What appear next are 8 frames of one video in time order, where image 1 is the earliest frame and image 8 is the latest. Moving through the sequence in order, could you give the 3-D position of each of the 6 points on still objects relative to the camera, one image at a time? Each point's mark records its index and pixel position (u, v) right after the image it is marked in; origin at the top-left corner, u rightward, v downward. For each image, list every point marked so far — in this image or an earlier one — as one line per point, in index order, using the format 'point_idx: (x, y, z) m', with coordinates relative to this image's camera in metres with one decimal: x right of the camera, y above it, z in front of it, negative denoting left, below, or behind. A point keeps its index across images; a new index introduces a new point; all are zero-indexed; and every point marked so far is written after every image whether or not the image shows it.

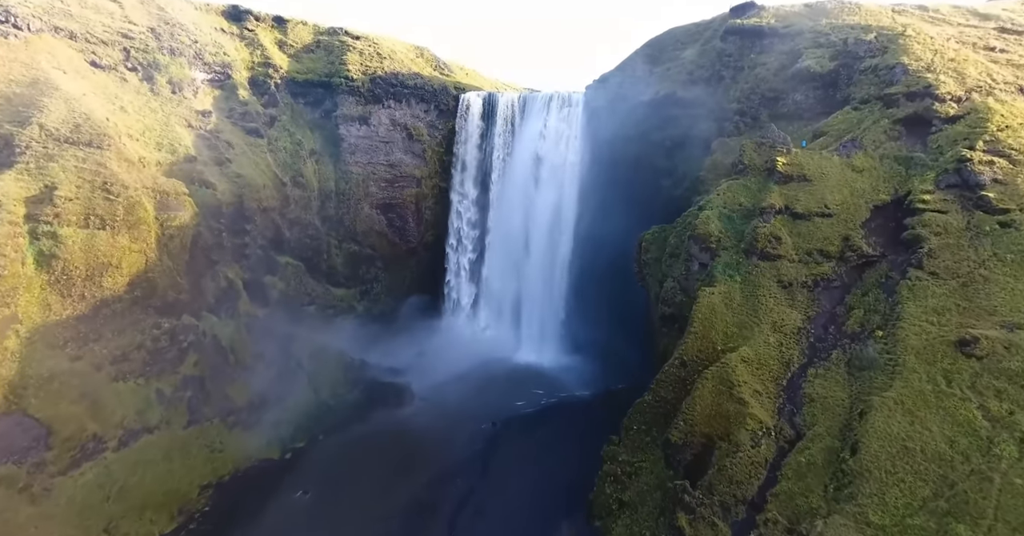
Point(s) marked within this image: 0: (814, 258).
0: (+11.1, +0.4, +19.6) m
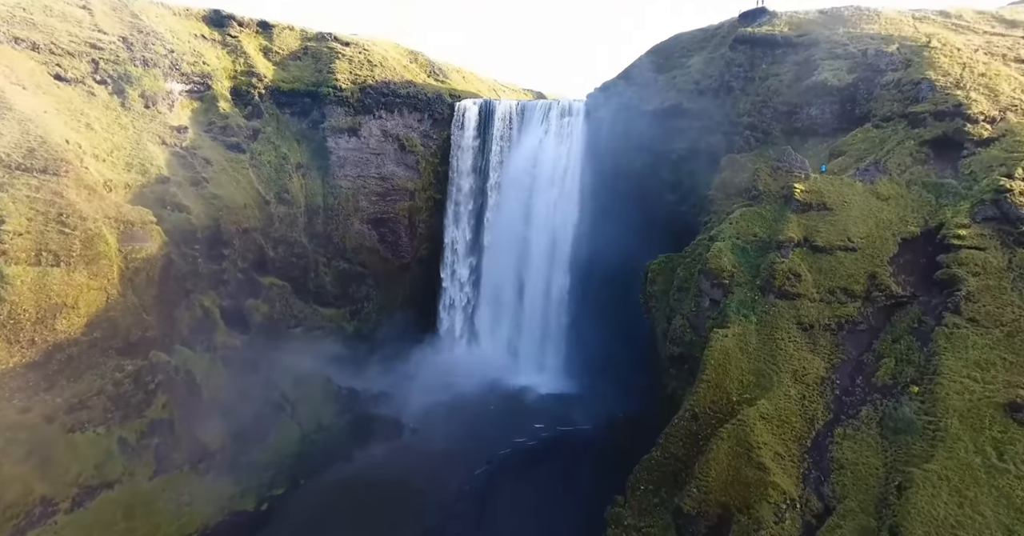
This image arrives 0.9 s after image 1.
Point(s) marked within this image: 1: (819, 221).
0: (+10.9, -1.0, +17.9) m
1: (+11.3, +1.7, +19.6) m
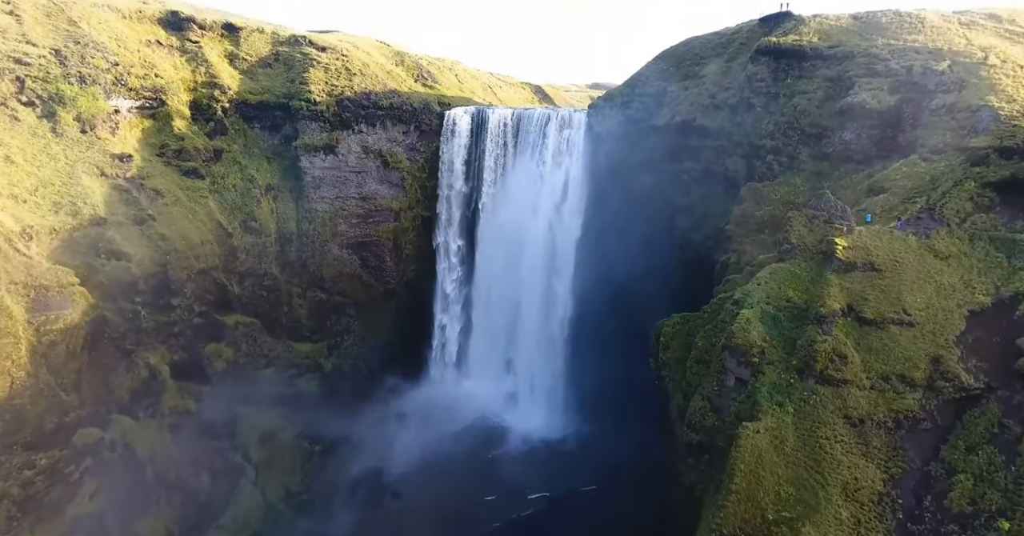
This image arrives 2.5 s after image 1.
0: (+10.6, -3.3, +14.8) m
1: (+11.0, -0.5, +16.4) m
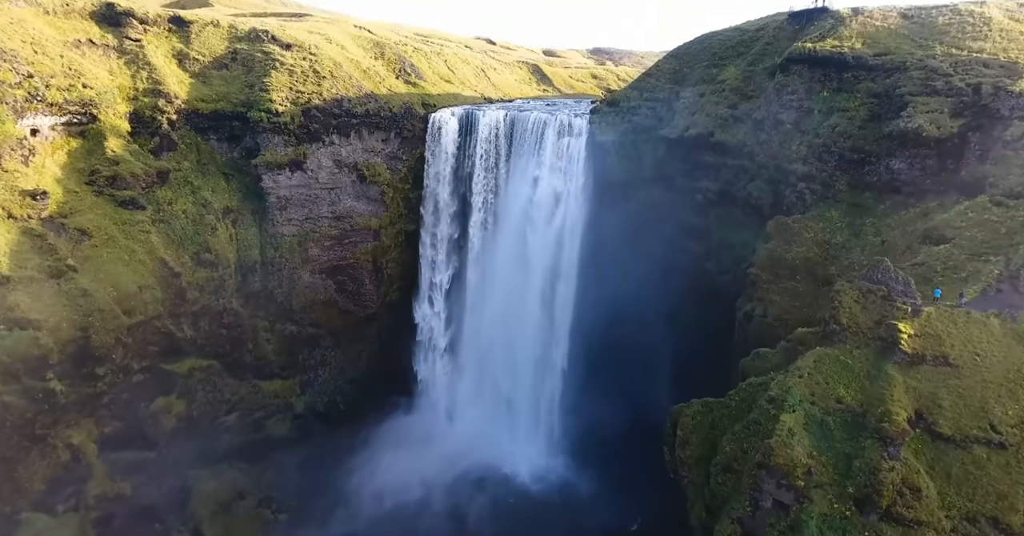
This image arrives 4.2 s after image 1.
0: (+10.2, -5.7, +11.6) m
1: (+10.6, -2.9, +13.1) m
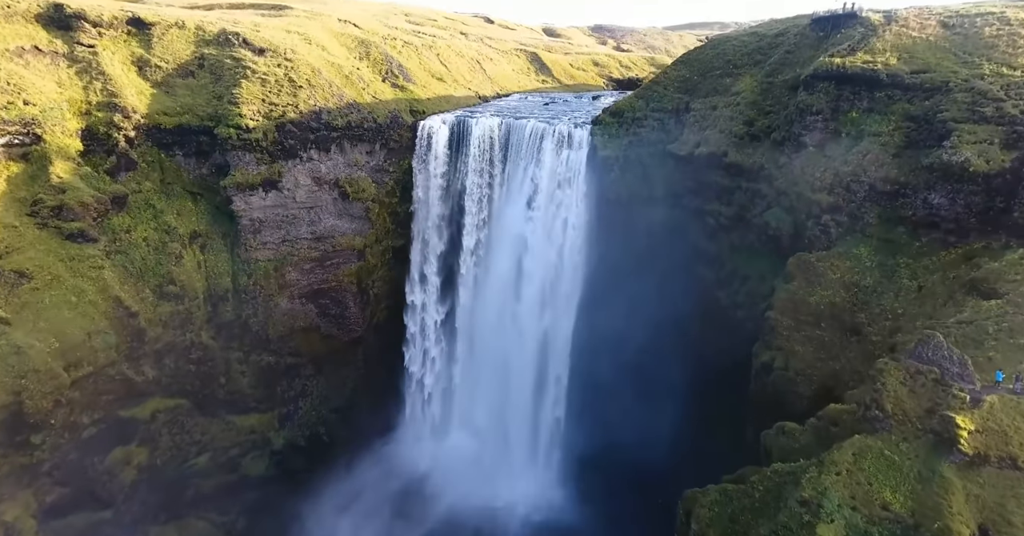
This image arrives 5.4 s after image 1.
0: (+9.9, -7.6, +9.6) m
1: (+10.3, -4.7, +11.1) m
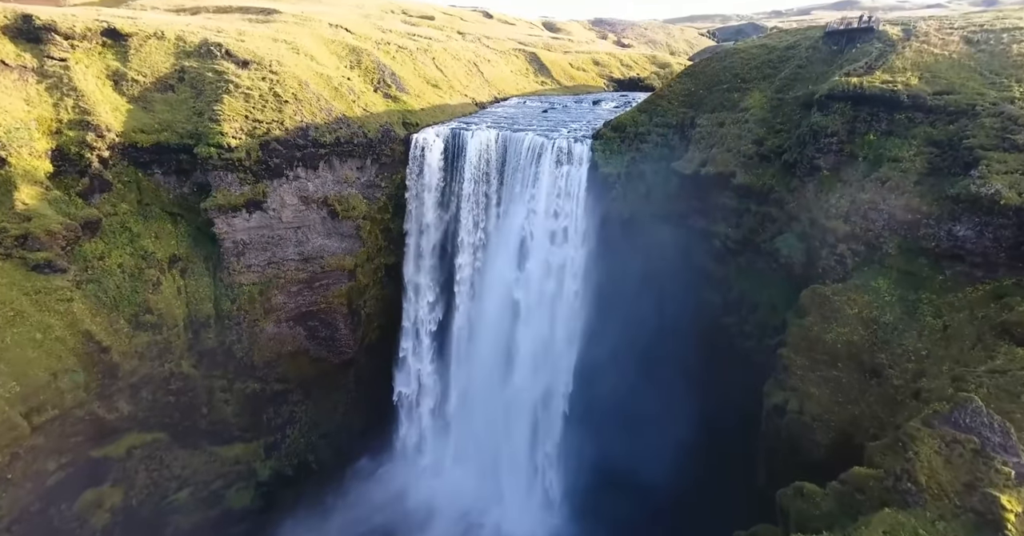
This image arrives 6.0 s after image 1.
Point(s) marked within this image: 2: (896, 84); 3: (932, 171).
0: (+9.8, -8.8, +8.5) m
1: (+10.2, -5.9, +9.9) m
2: (+13.9, +6.7, +19.3) m
3: (+13.9, +3.2, +17.6) m
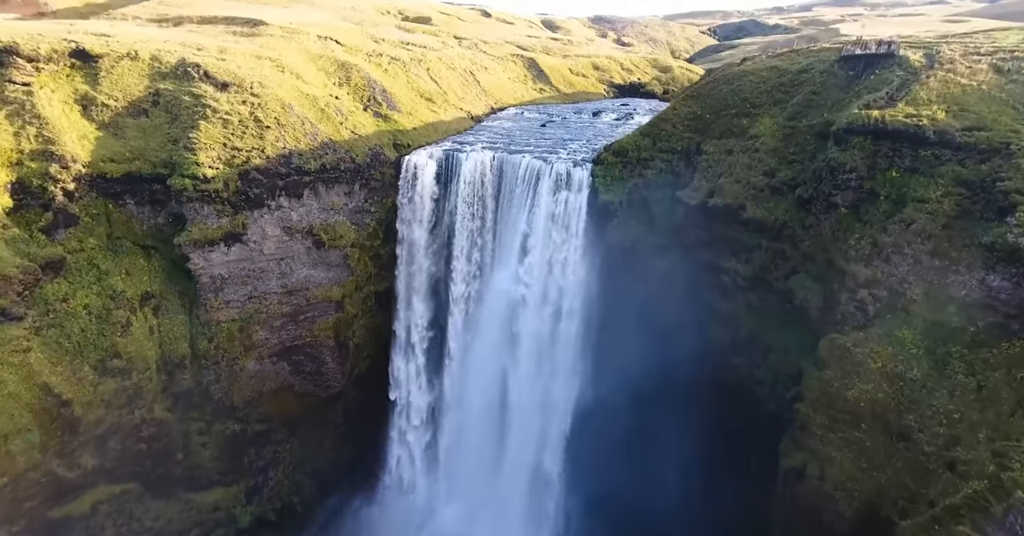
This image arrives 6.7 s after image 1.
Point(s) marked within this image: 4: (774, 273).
0: (+9.7, -10.4, +7.1) m
1: (+10.1, -7.5, +8.5) m
2: (+13.8, +5.1, +17.9) m
3: (+13.7, +1.6, +16.2) m
4: (+9.8, -0.3, +19.9) m
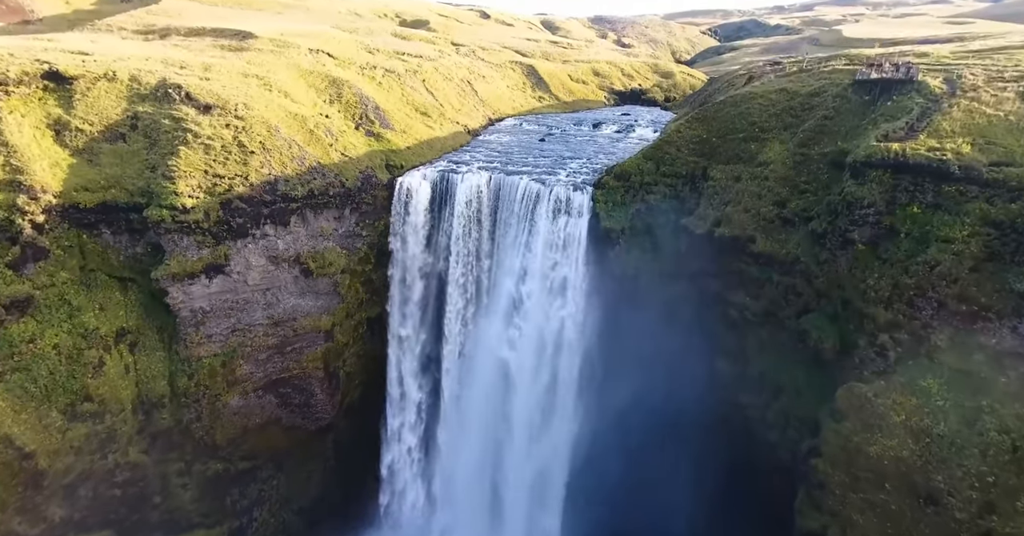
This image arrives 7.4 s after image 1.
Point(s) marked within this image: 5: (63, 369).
0: (+9.6, -11.6, +5.9) m
1: (+10.0, -8.8, +7.4) m
2: (+13.7, +3.8, +16.8) m
3: (+13.6, +0.3, +15.1) m
4: (+9.7, -1.7, +18.7) m
5: (-15.9, -3.5, +18.9) m
